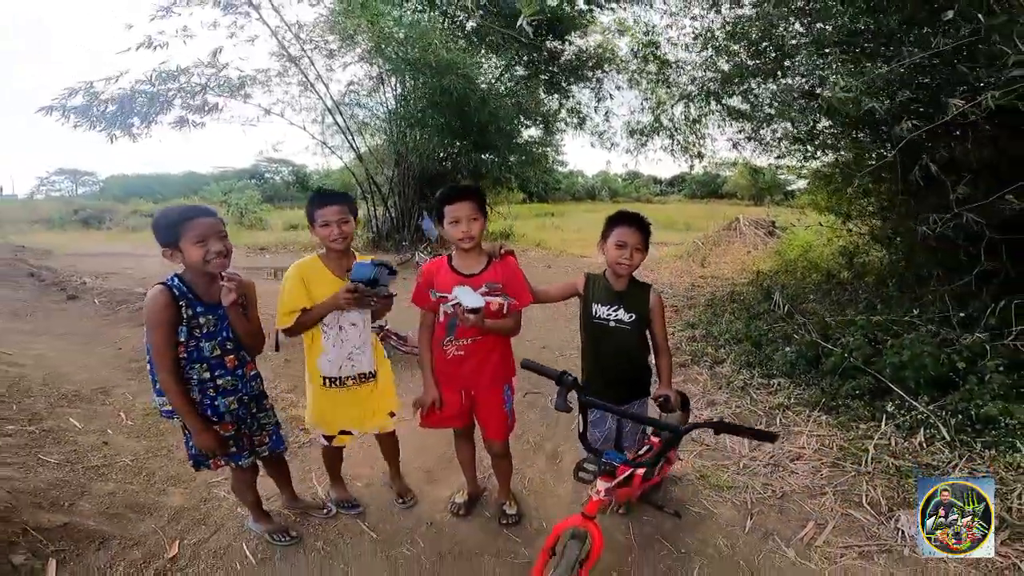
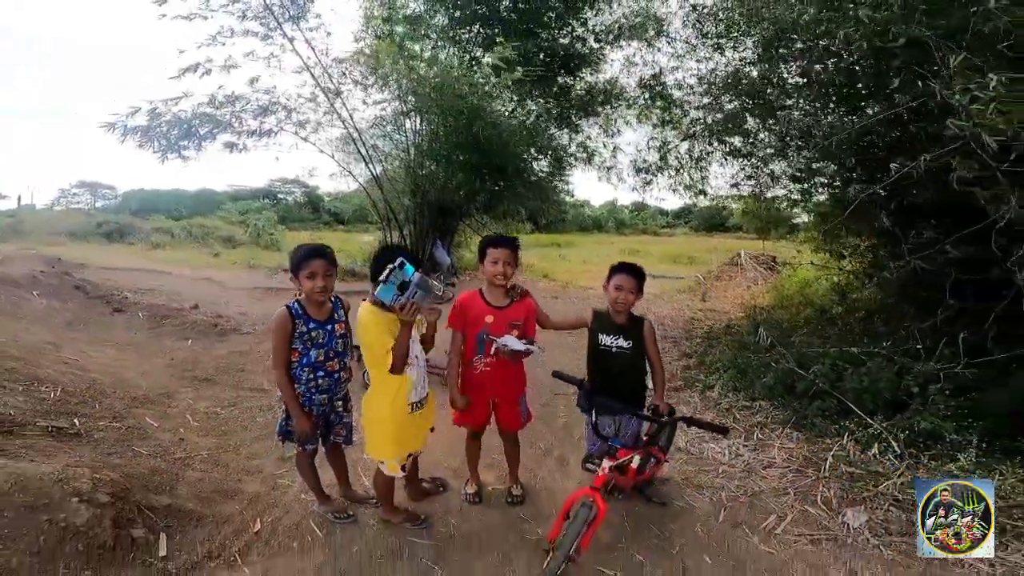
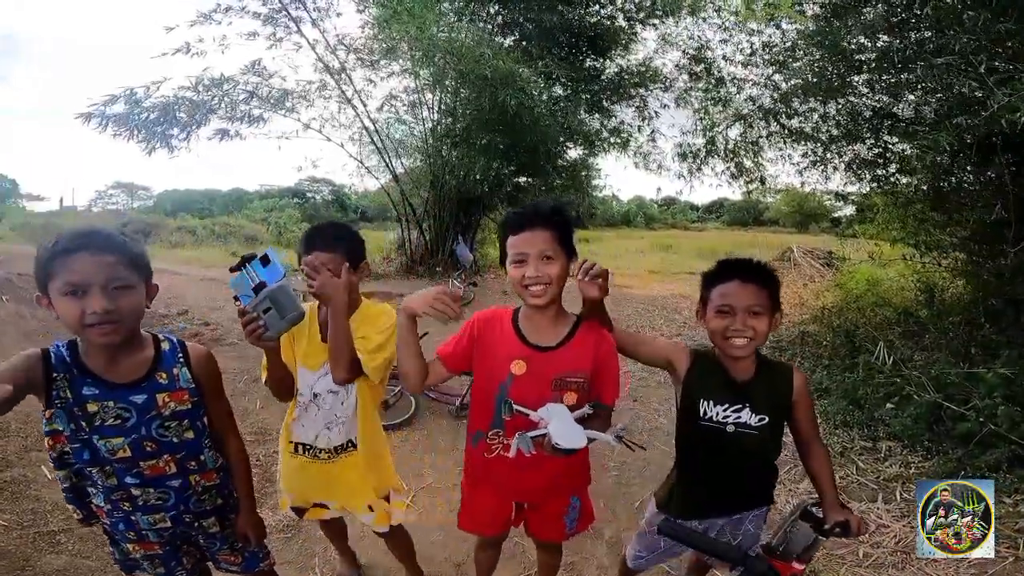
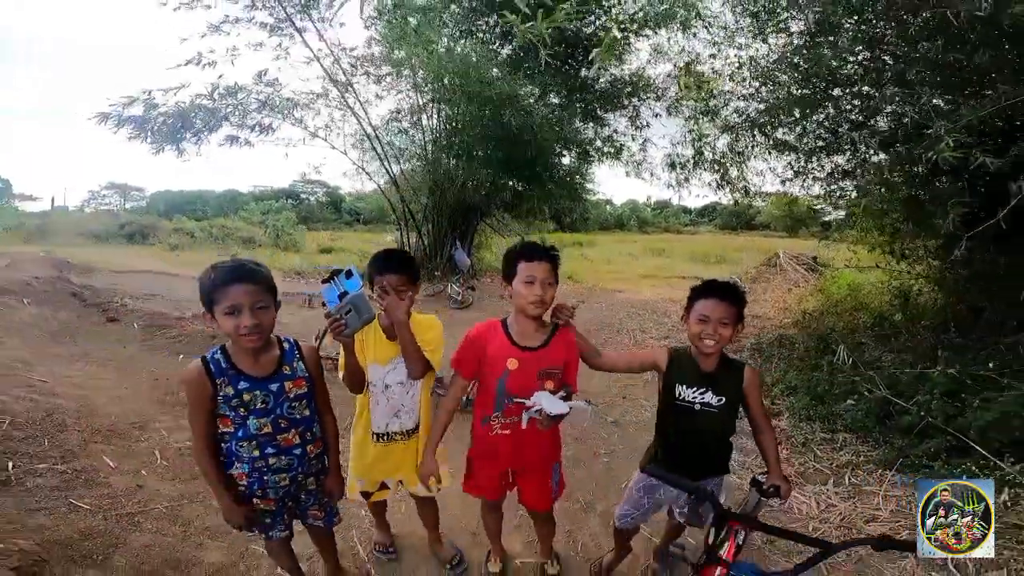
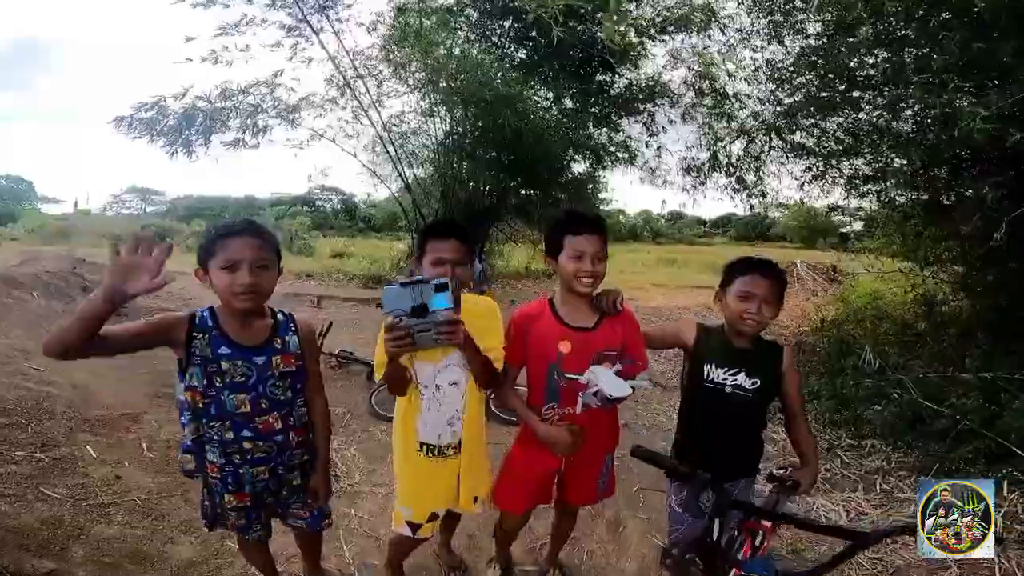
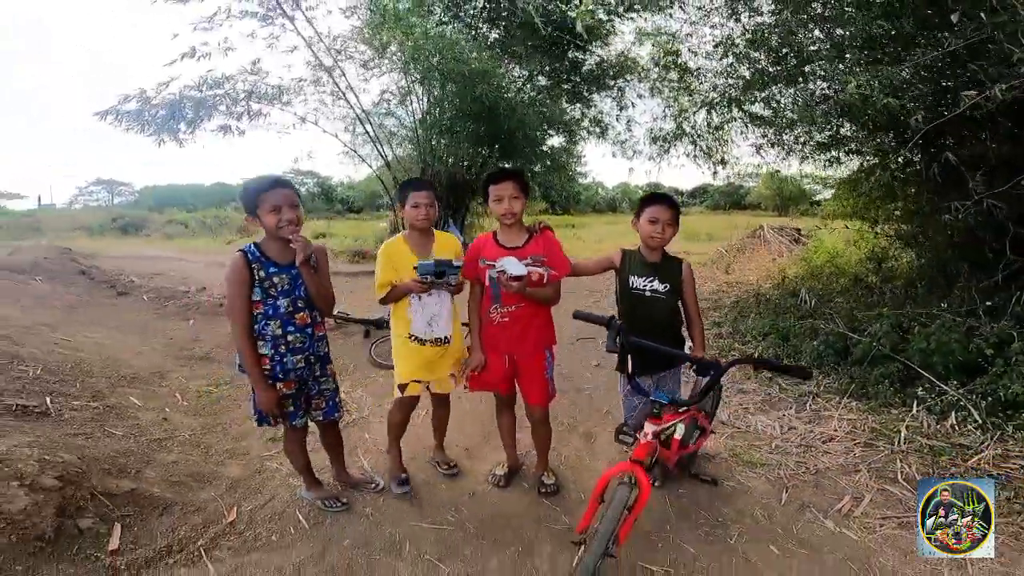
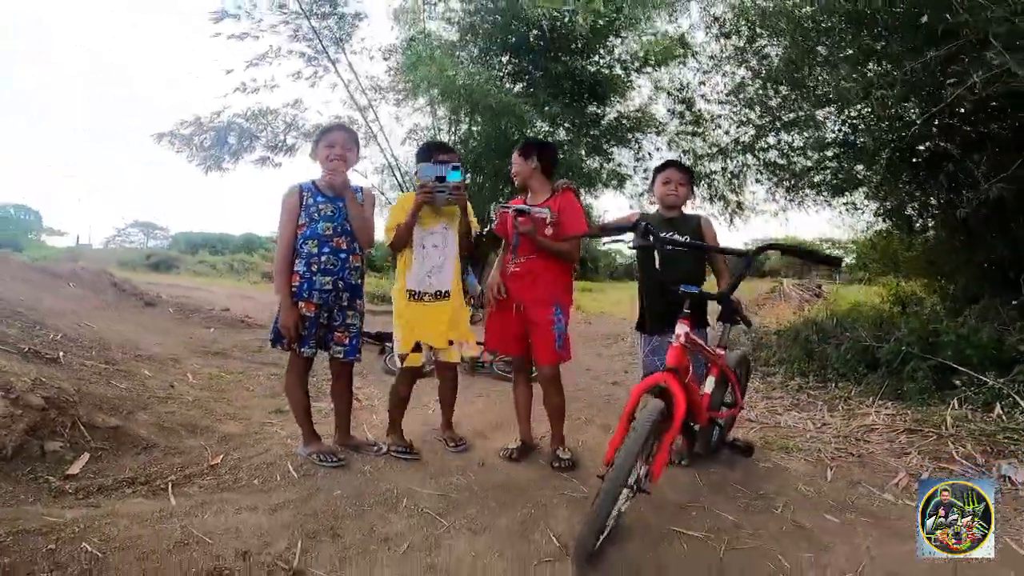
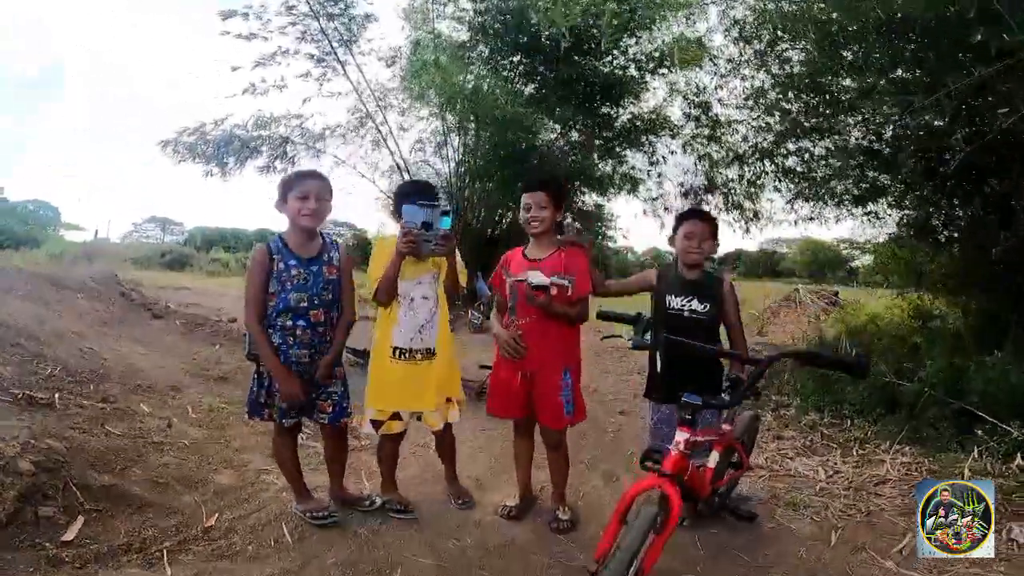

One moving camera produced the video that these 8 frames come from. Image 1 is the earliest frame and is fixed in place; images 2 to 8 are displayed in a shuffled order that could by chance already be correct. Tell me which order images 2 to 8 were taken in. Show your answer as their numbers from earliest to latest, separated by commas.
6, 7, 8, 5, 3, 4, 2
